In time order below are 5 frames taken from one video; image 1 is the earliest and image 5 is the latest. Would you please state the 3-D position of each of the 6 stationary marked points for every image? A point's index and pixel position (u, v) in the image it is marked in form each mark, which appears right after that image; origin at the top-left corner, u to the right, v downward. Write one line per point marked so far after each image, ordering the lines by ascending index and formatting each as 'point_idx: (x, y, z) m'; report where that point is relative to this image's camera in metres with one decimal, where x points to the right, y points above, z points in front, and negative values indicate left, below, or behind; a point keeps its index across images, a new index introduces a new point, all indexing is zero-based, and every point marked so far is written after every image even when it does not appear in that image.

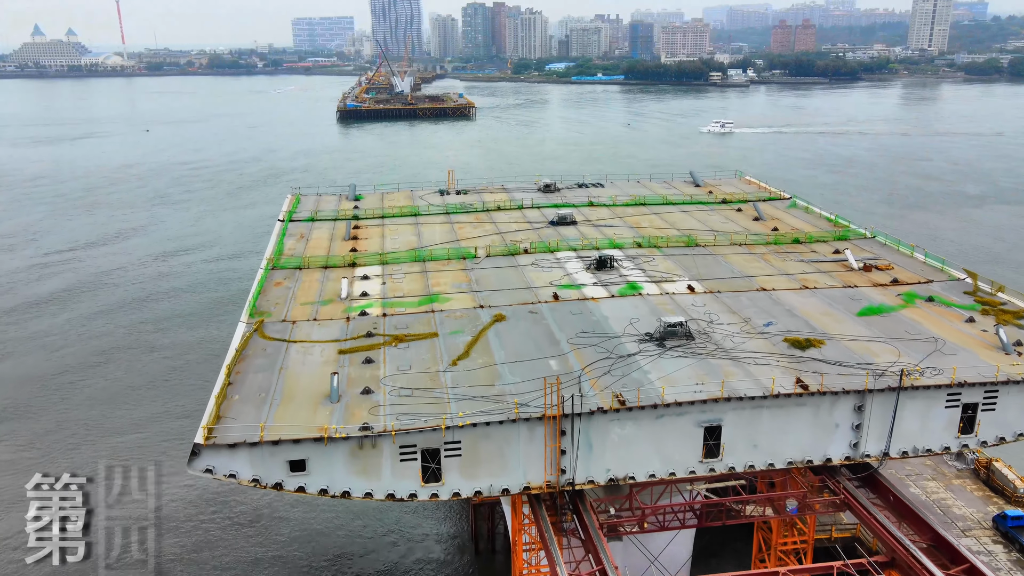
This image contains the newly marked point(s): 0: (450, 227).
0: (-1.2, +1.2, +13.4) m
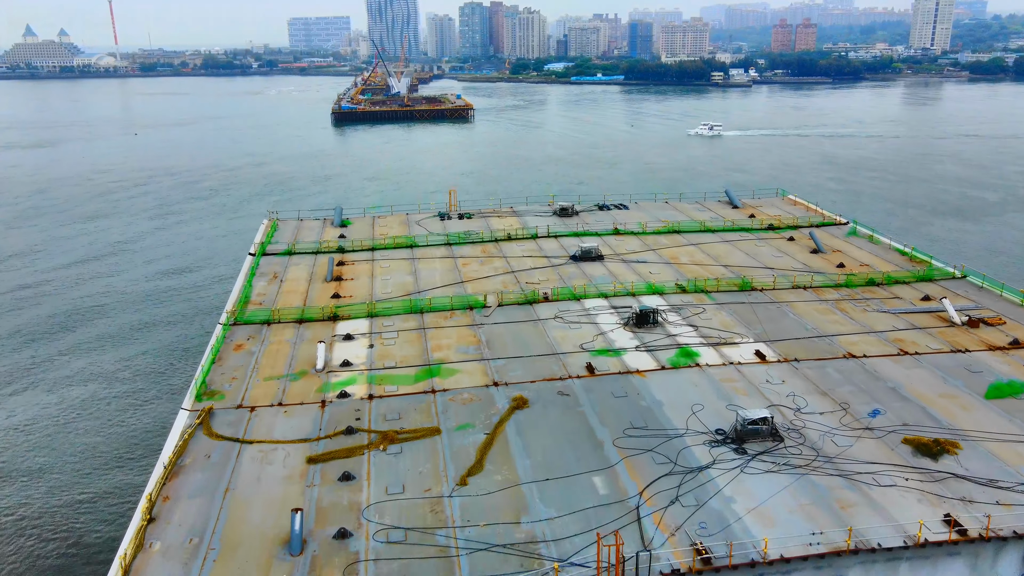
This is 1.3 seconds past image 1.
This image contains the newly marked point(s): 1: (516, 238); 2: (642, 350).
0: (-1.0, +0.4, +11.3) m
1: (+0.1, +0.9, +12.3) m
2: (+1.6, -0.7, +8.1) m
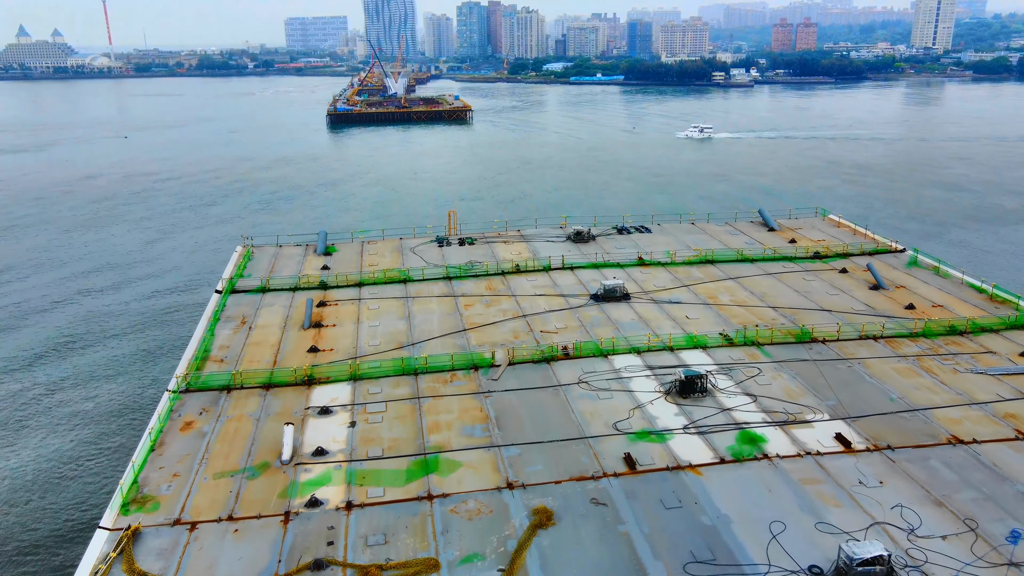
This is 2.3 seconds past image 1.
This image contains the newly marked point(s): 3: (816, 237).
0: (-0.9, -0.2, +9.6) m
1: (+0.2, +0.3, +10.6) m
2: (+1.7, -1.4, +6.4) m
3: (+5.5, +0.9, +12.1) m
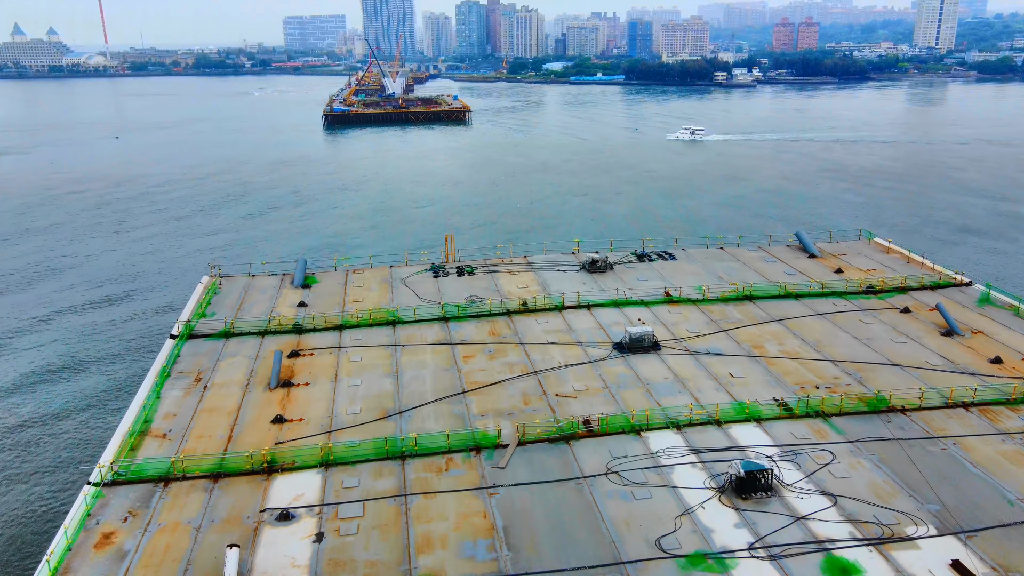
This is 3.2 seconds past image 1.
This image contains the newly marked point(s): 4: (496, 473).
0: (-0.8, -0.8, +8.1) m
1: (+0.3, -0.3, +9.1) m
2: (+1.8, -2.0, +4.9) m
3: (+5.6, +0.3, +10.6) m
4: (-0.1, -1.6, +5.9) m
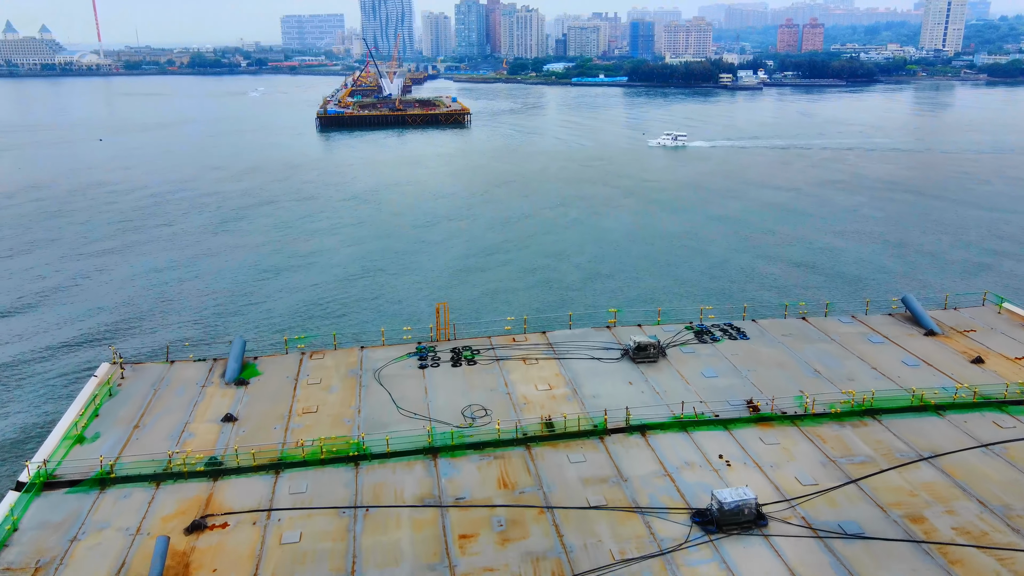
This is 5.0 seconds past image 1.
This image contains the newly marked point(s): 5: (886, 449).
0: (-0.6, -1.9, +5.2) m
1: (+0.5, -1.4, +6.2) m
2: (+2.0, -3.0, +2.0) m
3: (+5.7, -0.8, +7.7) m
4: (0.0, -2.7, +3.0) m
5: (+3.4, -1.5, +6.0) m
